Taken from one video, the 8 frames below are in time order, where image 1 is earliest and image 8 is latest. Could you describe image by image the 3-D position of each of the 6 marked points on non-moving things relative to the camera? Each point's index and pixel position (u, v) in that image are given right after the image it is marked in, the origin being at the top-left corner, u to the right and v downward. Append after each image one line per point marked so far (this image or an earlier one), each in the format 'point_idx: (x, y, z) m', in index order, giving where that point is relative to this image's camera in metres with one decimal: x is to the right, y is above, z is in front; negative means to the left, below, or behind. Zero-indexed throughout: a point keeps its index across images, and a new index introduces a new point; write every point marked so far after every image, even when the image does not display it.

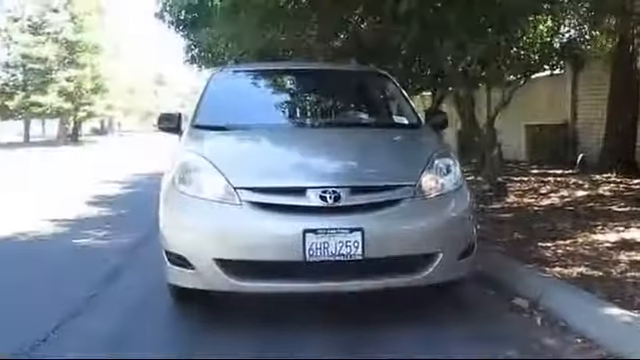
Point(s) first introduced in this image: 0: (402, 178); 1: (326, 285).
0: (+0.5, 0.0, +4.8) m
1: (+0.1, -0.6, +4.7) m
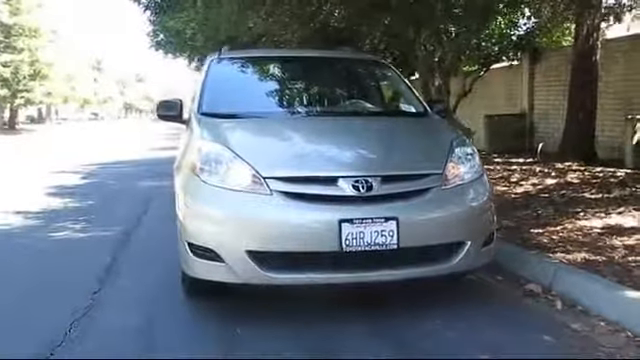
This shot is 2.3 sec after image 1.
0: (+0.7, +0.1, +4.9) m
1: (+0.3, -0.6, +4.7) m
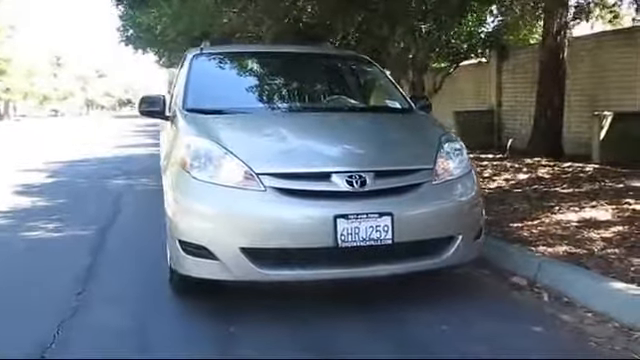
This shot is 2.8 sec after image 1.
0: (+0.6, +0.1, +4.9) m
1: (+0.2, -0.5, +4.7) m
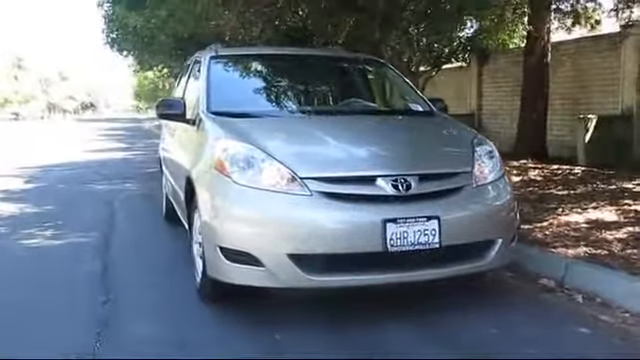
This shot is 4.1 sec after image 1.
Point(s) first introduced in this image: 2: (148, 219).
0: (+0.9, +0.1, +4.9) m
1: (+0.5, -0.6, +4.7) m
2: (-1.7, -0.4, +7.8) m
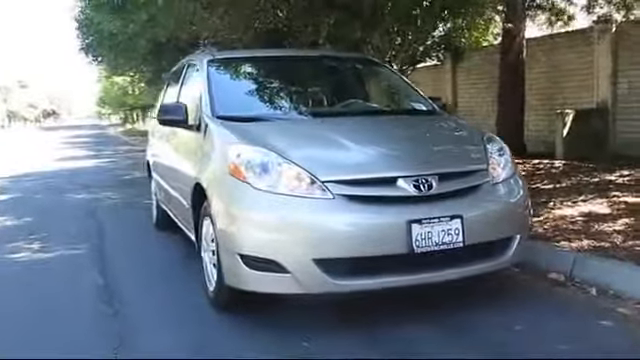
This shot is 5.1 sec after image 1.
0: (+0.9, +0.1, +4.9) m
1: (+0.6, -0.6, +4.7) m
2: (-1.8, -0.5, +7.7) m
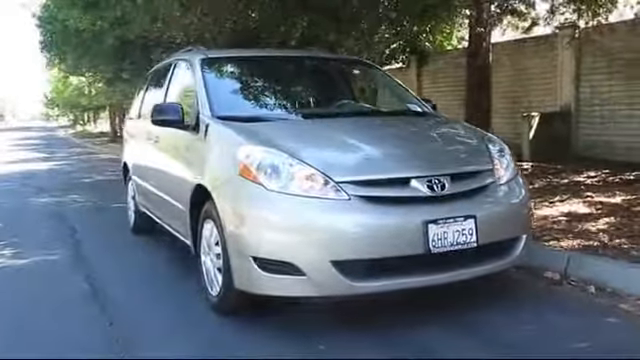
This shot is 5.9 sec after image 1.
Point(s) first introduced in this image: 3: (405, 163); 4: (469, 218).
0: (+1.0, +0.1, +4.9) m
1: (+0.7, -0.6, +4.7) m
2: (-2.0, -0.5, +7.4) m
3: (+0.5, +0.1, +4.7) m
4: (+0.9, -0.2, +4.6) m
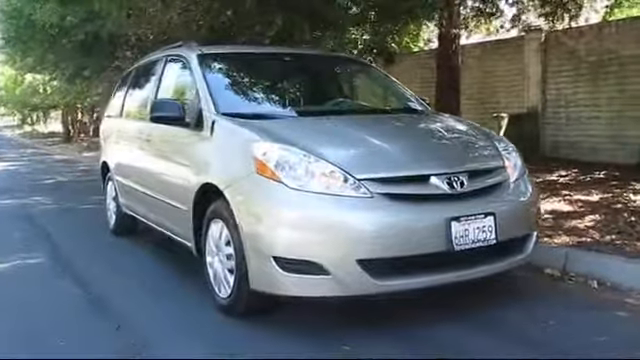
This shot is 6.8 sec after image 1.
0: (+1.1, +0.1, +4.9) m
1: (+0.8, -0.6, +4.6) m
2: (-2.1, -0.5, +7.2) m
3: (+0.6, +0.1, +4.6) m
4: (+1.0, -0.2, +4.6) m
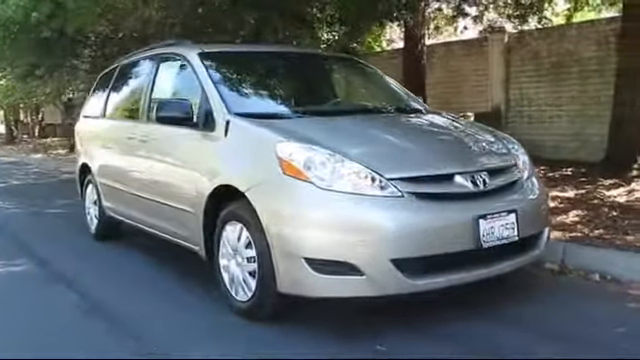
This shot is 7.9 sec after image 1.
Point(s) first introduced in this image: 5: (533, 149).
0: (+1.2, +0.1, +5.0) m
1: (+0.9, -0.5, +4.7) m
2: (-2.2, -0.5, +6.9) m
3: (+0.7, +0.1, +4.7) m
4: (+1.1, -0.2, +4.7) m
5: (+3.0, +0.5, +11.5) m
